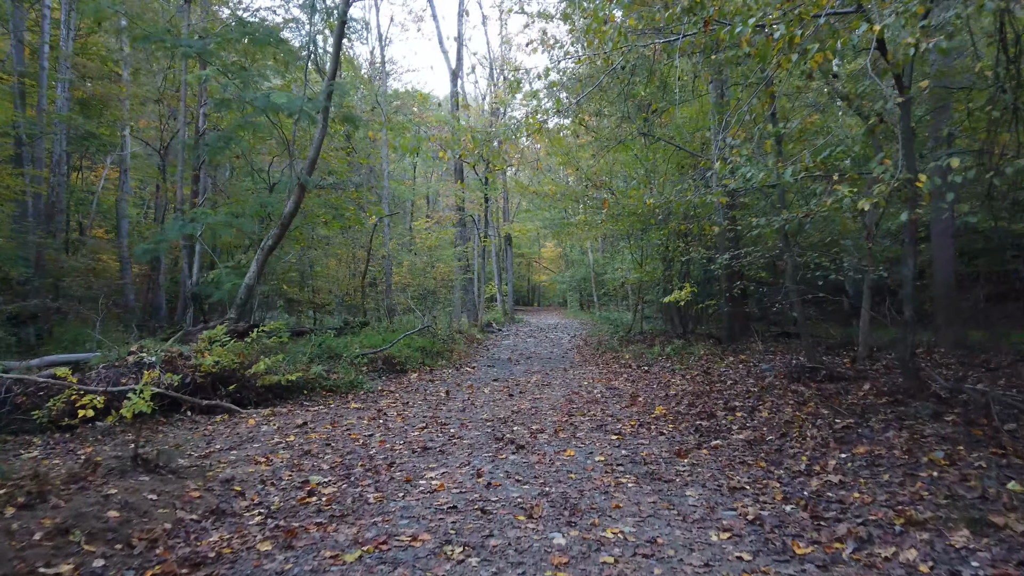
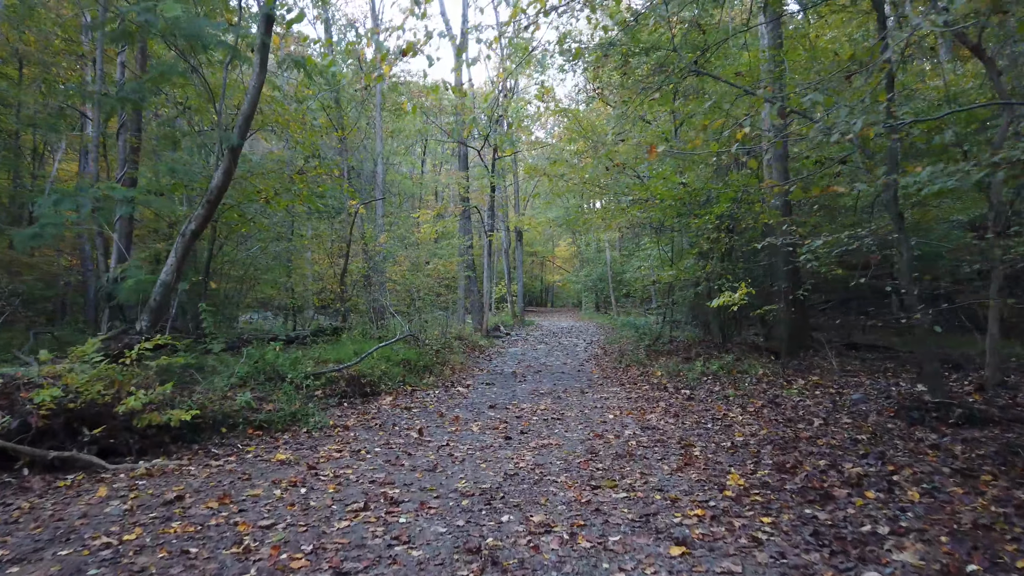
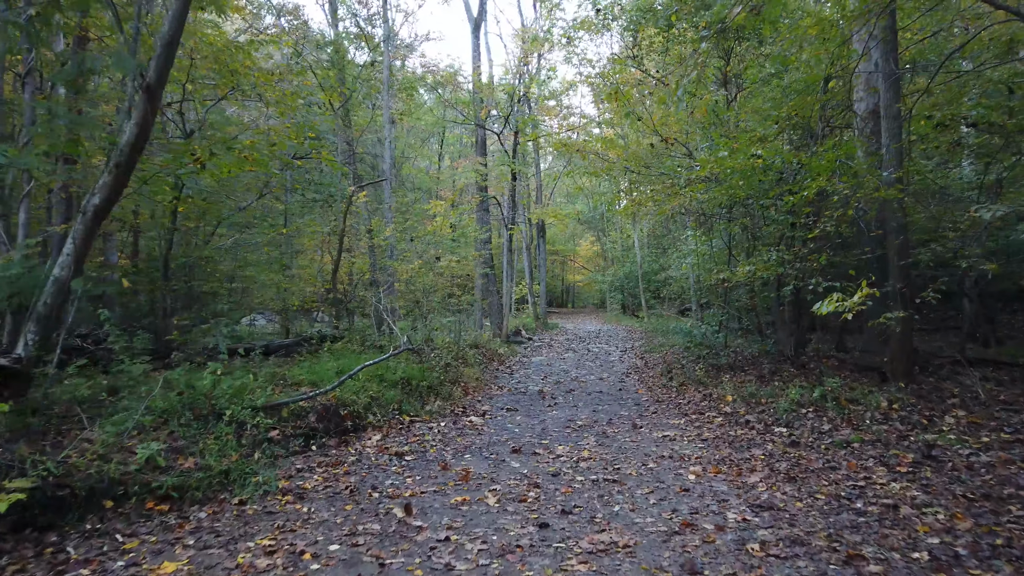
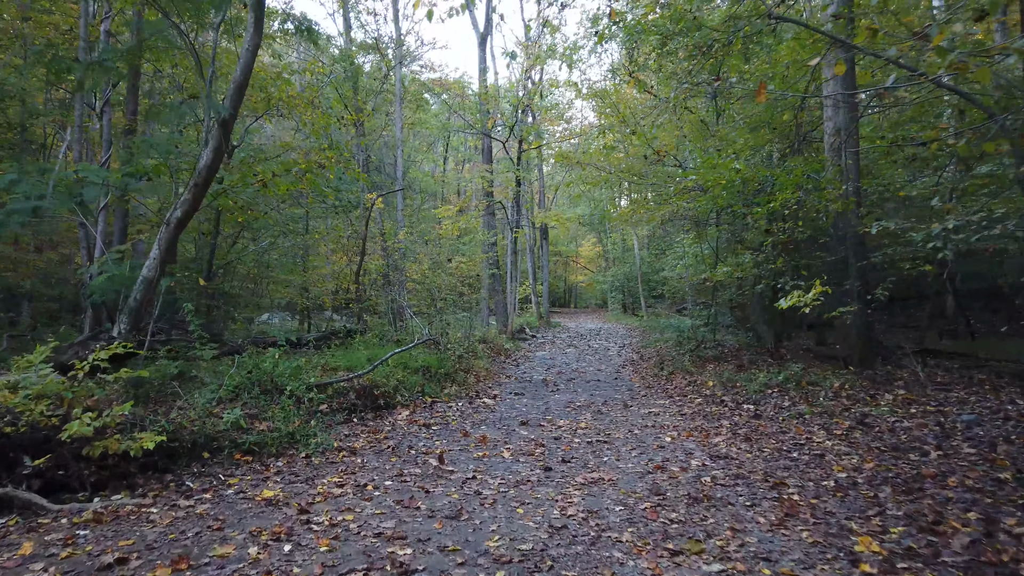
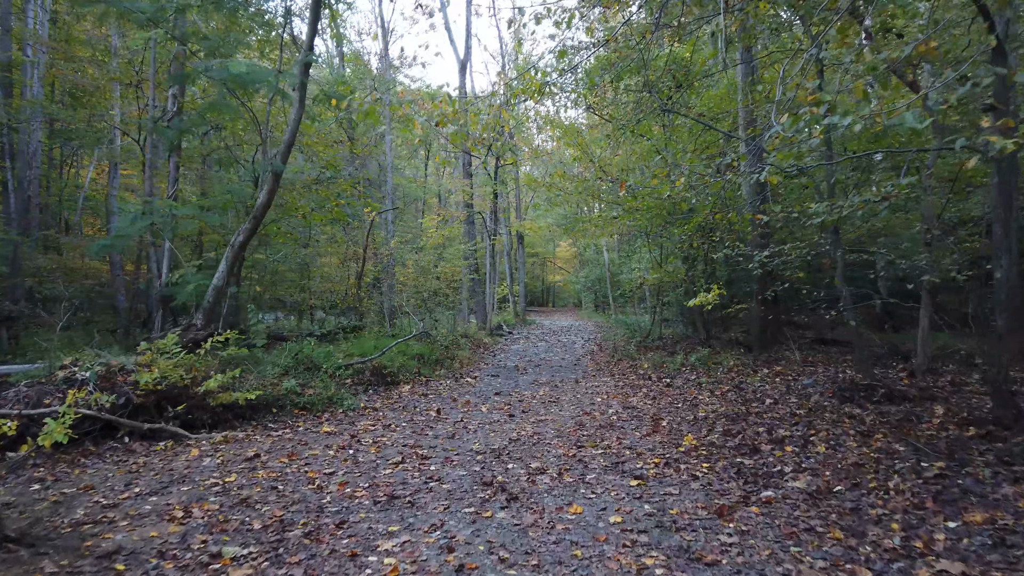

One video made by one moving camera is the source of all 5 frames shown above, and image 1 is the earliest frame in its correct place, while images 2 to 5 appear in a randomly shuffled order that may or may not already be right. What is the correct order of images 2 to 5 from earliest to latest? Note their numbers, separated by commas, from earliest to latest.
5, 2, 4, 3
